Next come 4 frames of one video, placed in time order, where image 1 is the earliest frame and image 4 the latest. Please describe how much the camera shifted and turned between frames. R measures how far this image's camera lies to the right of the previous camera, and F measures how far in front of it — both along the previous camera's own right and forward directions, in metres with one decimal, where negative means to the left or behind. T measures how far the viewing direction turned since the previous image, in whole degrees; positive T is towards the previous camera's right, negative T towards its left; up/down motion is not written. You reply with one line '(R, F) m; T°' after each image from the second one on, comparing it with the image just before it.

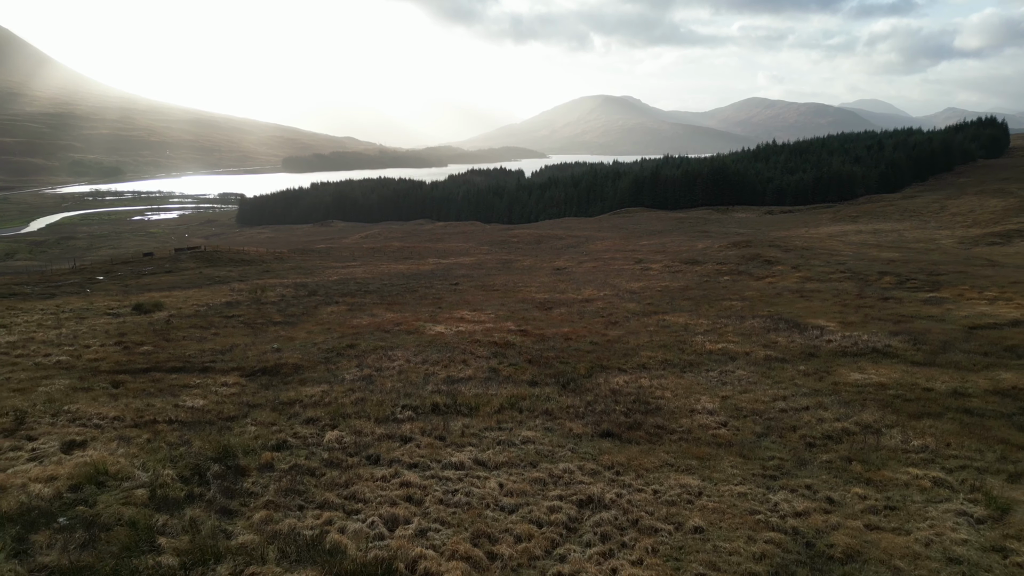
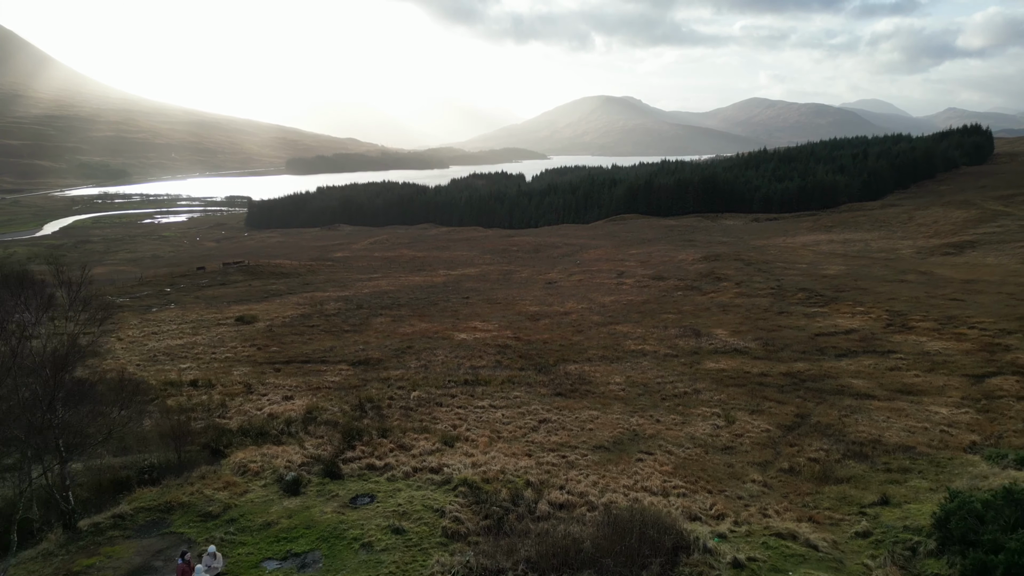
(+0.2, -10.1) m; 0°
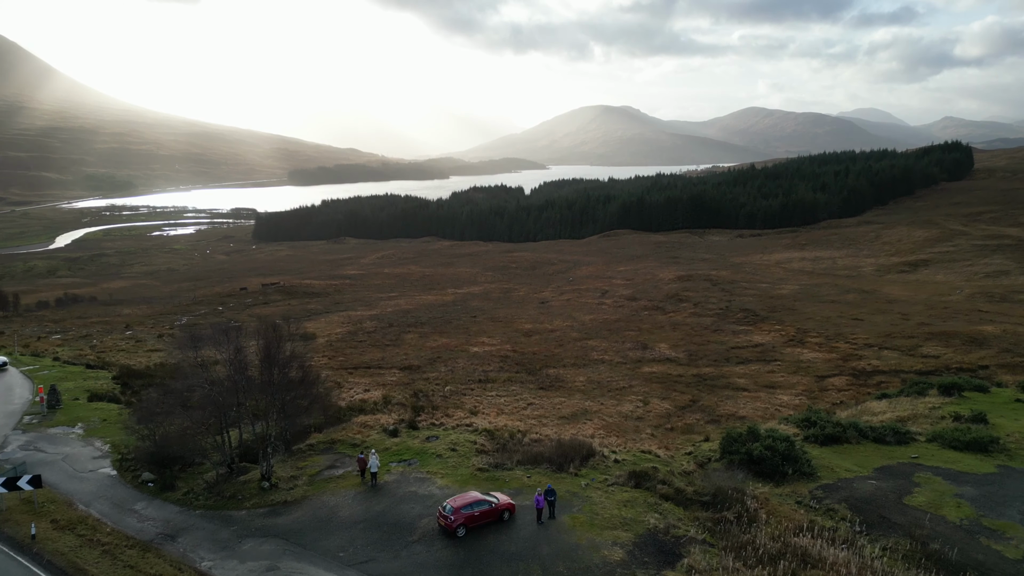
(0.0, -11.3) m; 0°
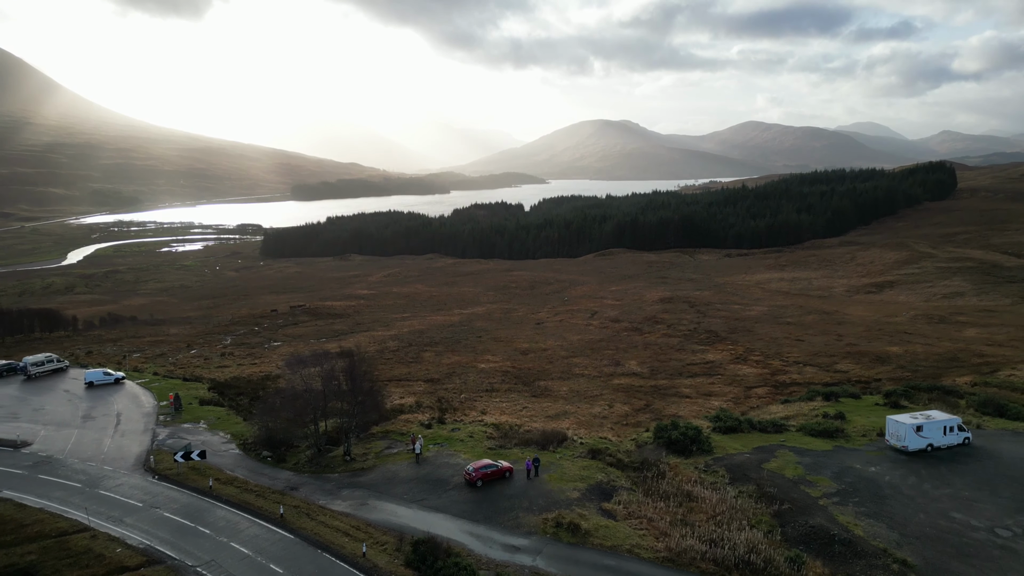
(0.0, -10.5) m; 0°
